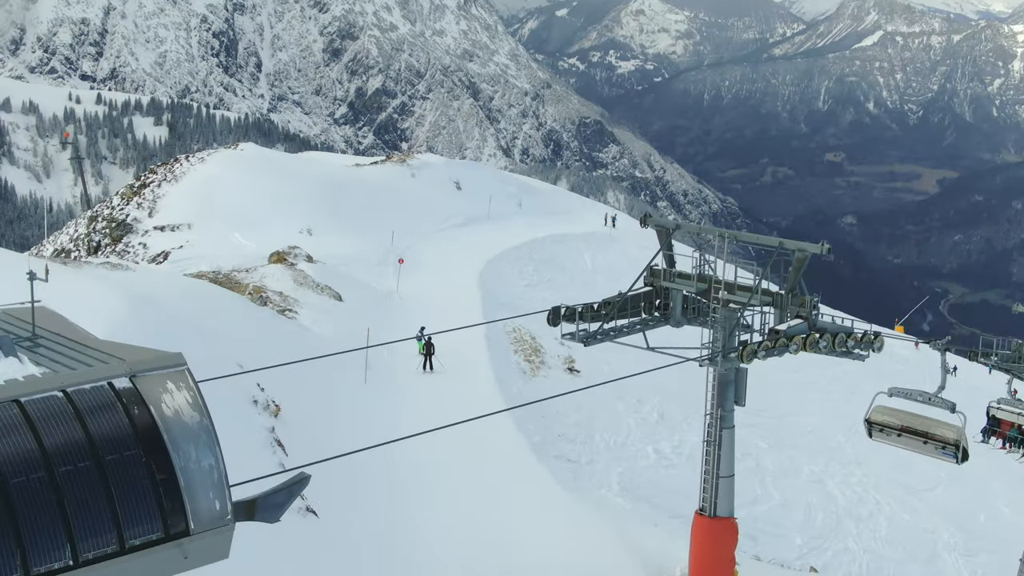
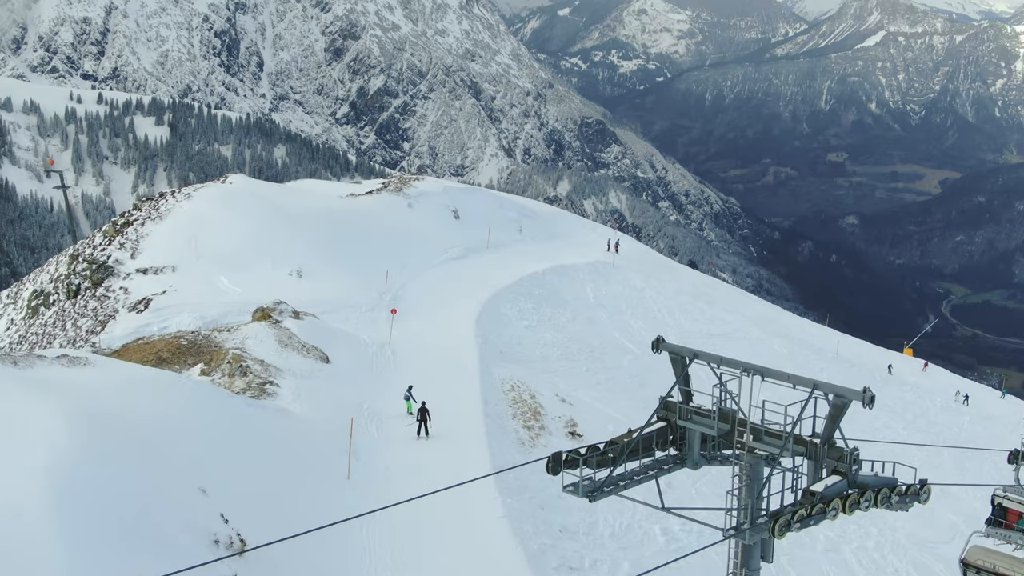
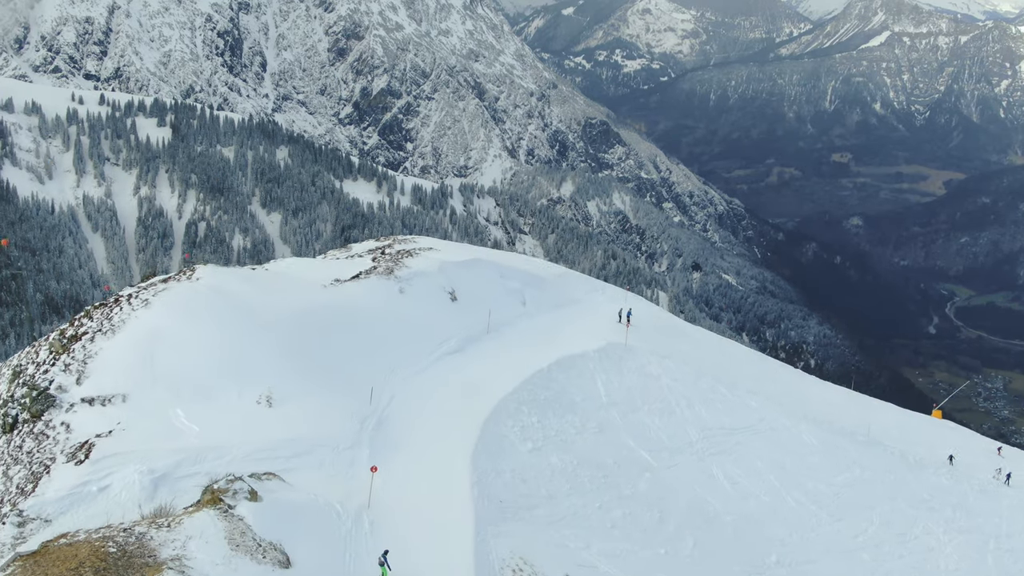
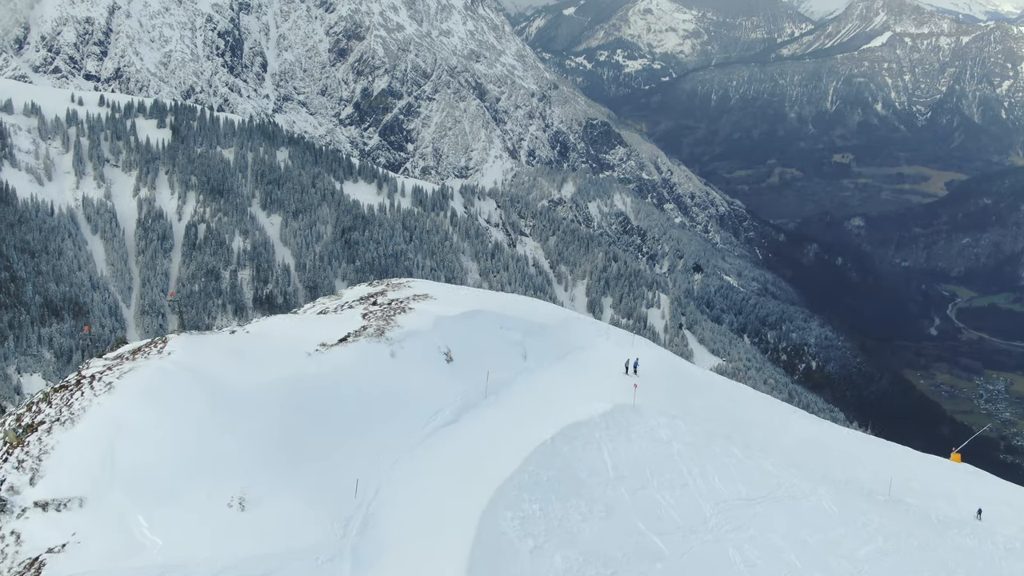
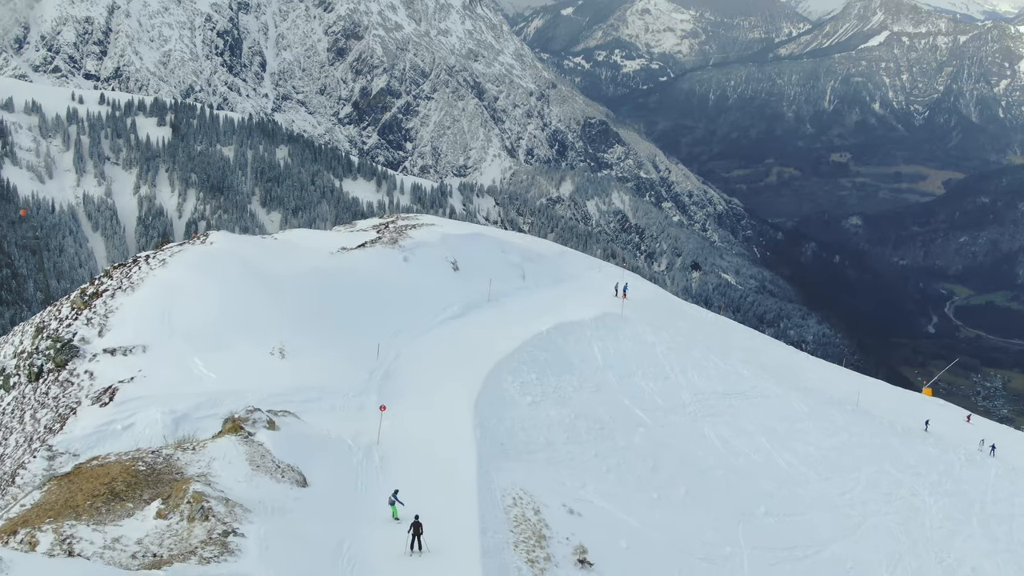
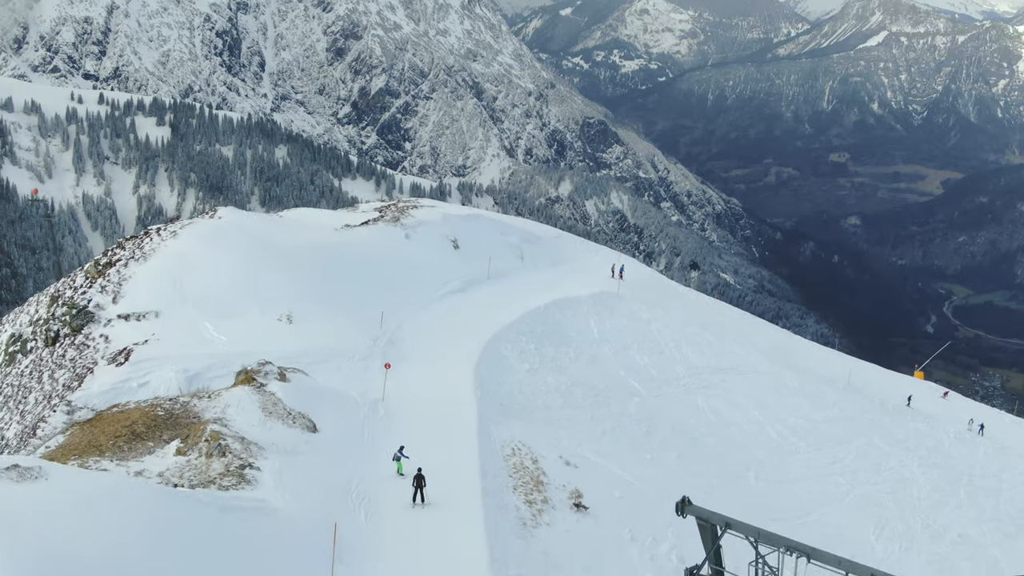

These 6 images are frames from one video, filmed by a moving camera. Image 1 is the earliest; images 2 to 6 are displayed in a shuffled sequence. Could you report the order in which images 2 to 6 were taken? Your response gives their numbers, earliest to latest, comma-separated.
2, 6, 5, 3, 4
